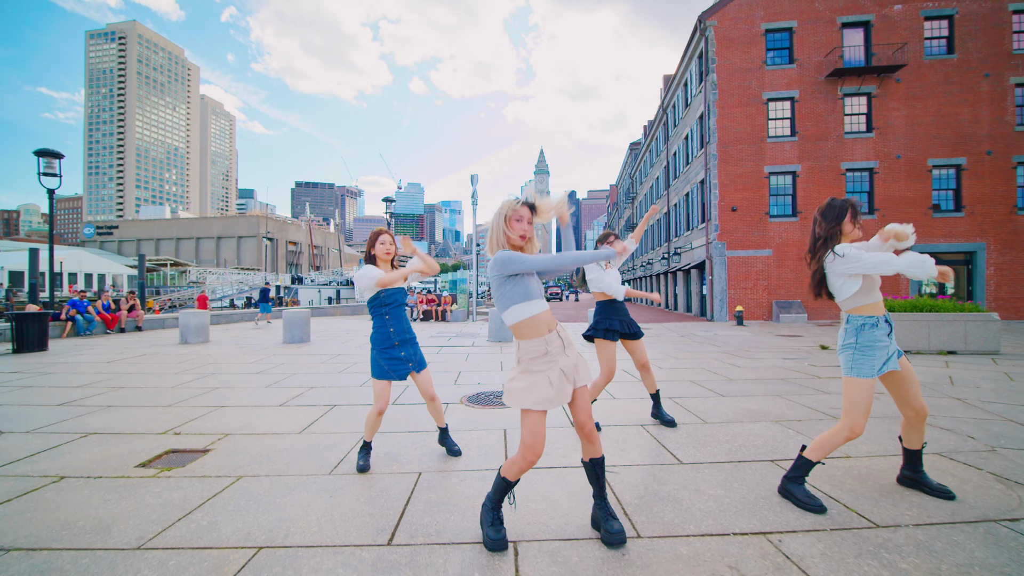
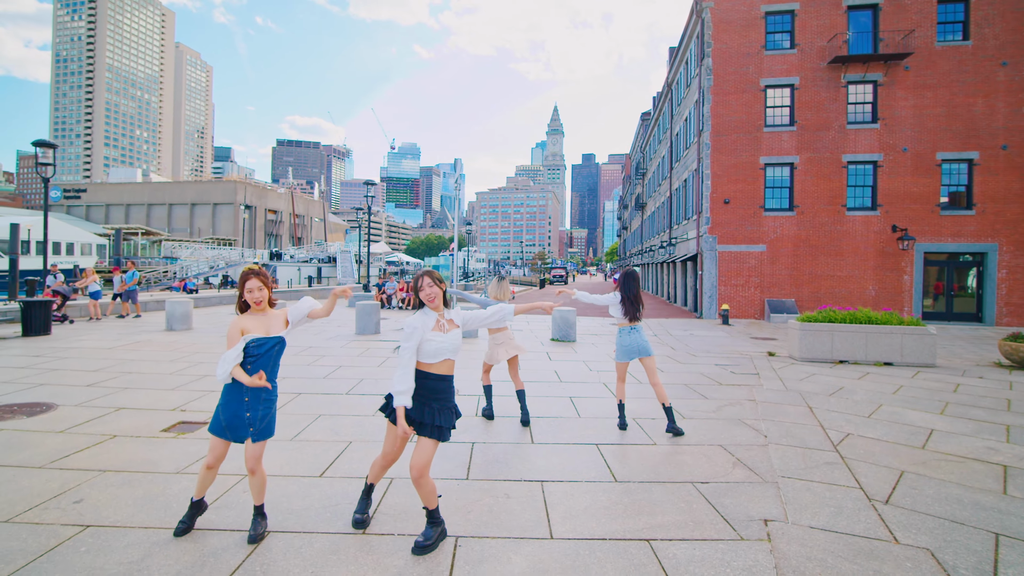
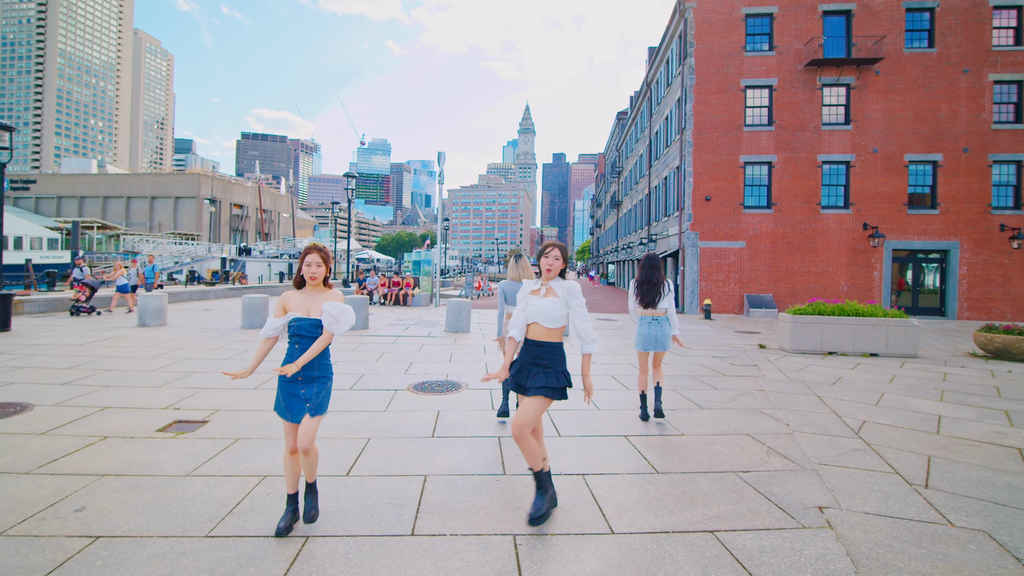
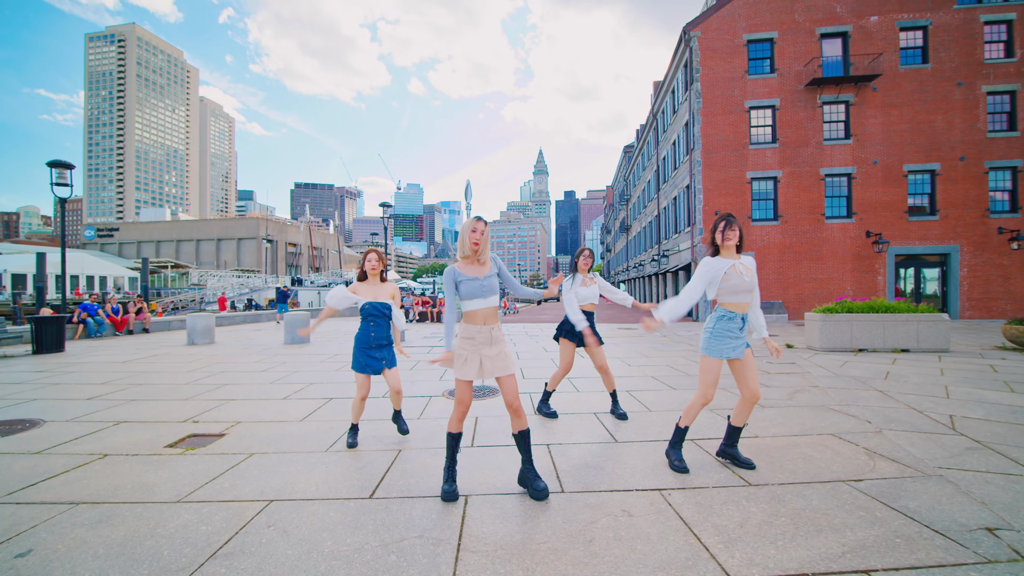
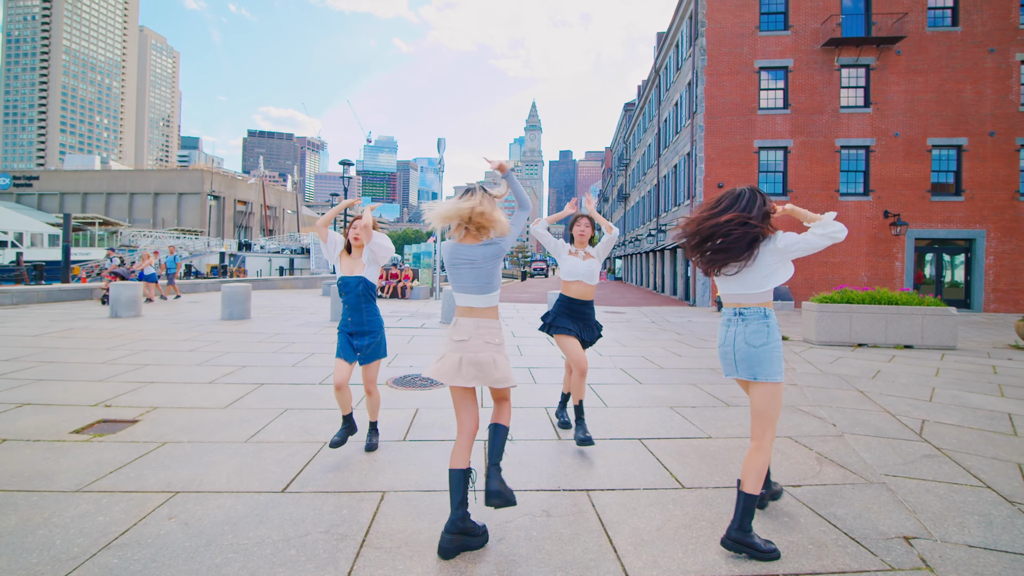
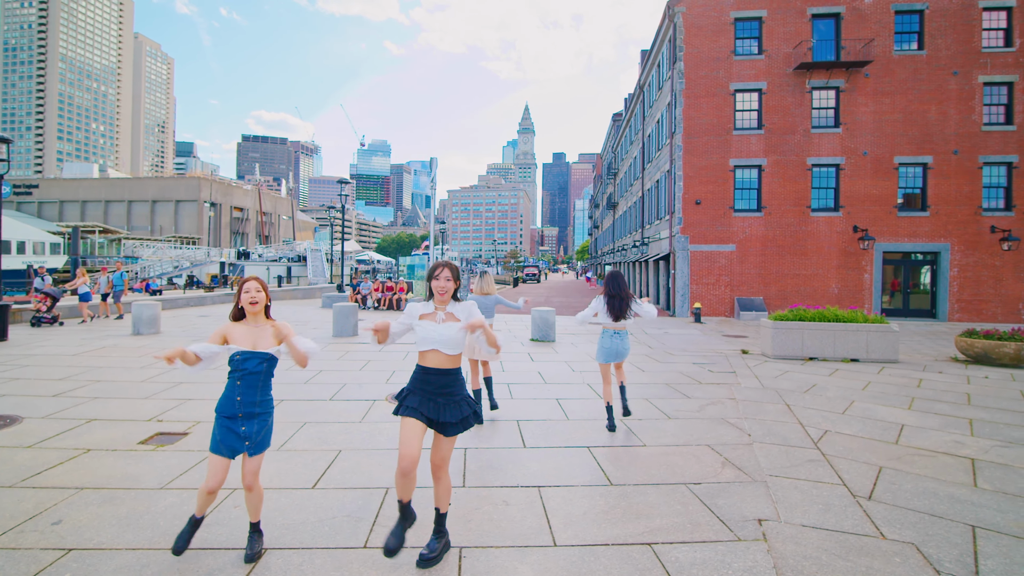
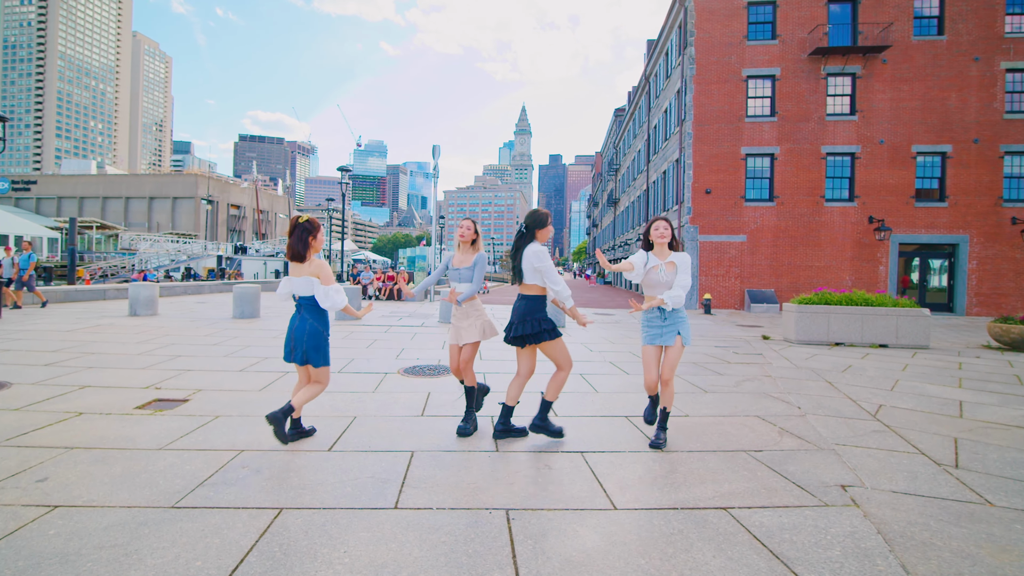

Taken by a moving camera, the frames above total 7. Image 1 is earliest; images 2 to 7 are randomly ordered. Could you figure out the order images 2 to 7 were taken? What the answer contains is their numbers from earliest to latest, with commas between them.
4, 5, 3, 6, 2, 7
